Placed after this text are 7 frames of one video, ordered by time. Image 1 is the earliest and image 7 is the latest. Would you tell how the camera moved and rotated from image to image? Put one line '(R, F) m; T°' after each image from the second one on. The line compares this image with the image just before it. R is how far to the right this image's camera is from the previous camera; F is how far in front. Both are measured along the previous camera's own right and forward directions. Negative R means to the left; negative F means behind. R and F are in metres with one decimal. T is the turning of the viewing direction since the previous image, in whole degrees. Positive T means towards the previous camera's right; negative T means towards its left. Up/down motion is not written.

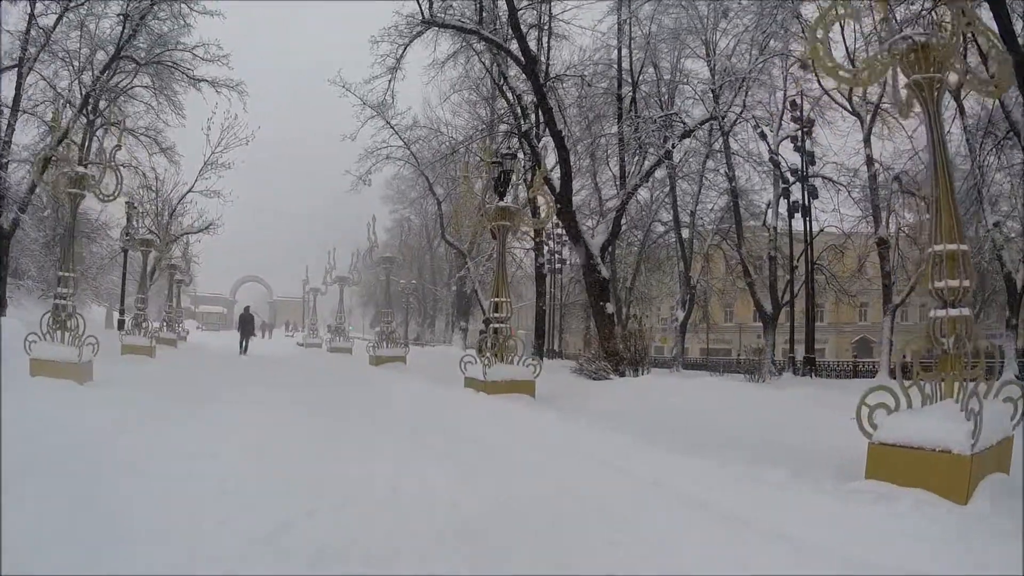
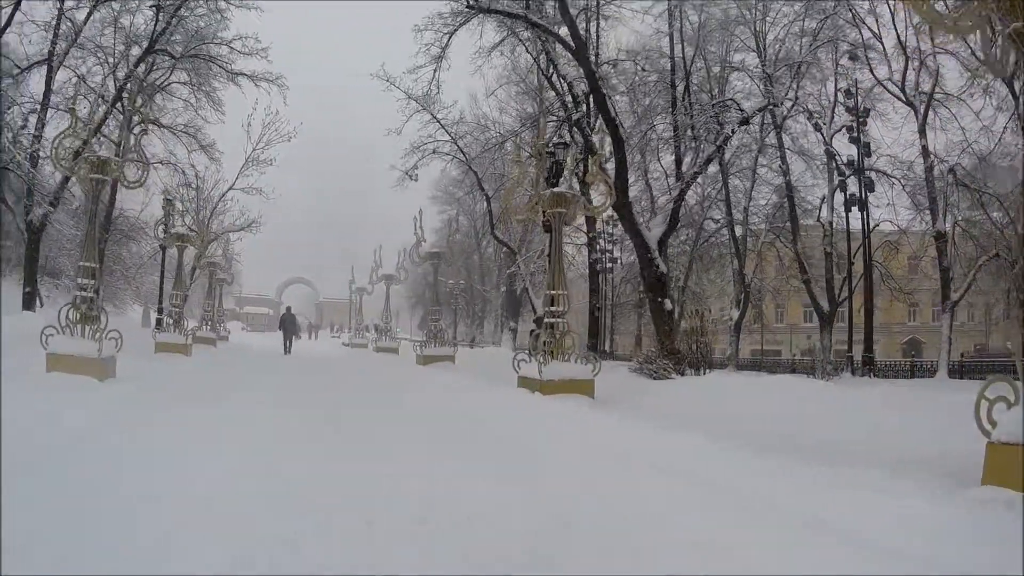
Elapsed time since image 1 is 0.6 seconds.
(0.0, +0.6) m; -5°
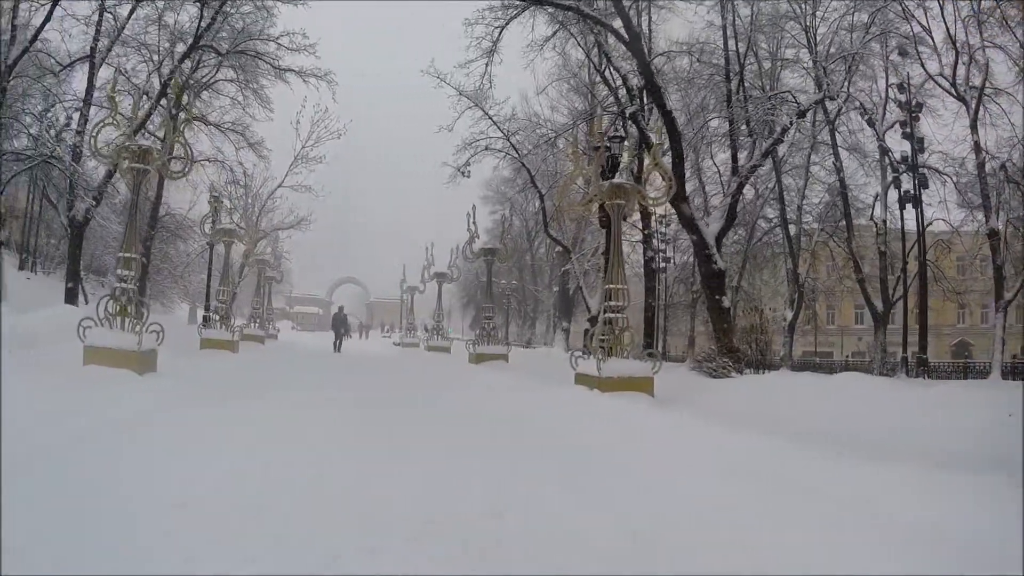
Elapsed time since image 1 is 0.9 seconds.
(0.0, +0.5) m; -5°
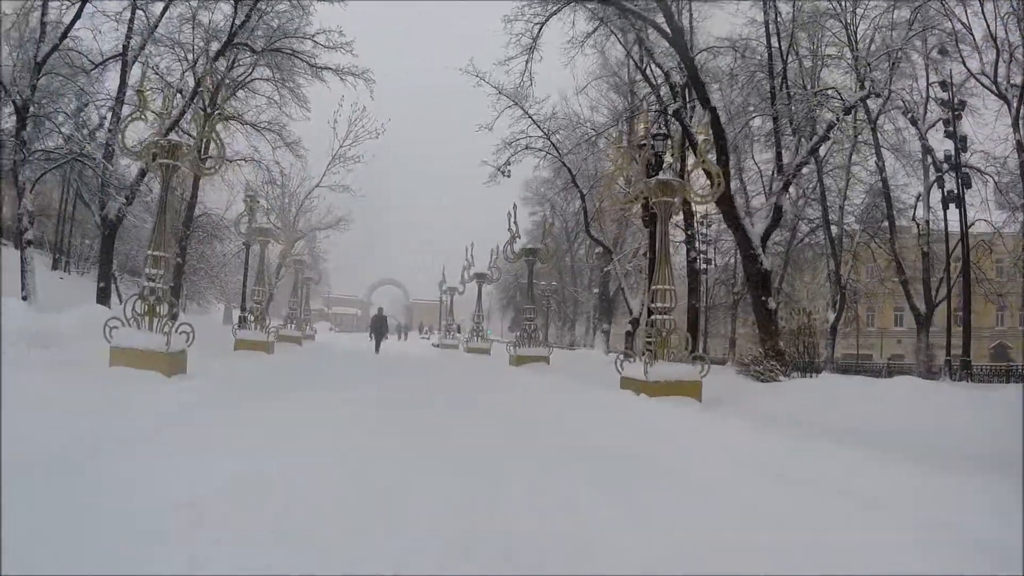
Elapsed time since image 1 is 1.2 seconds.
(0.0, +0.3) m; -4°
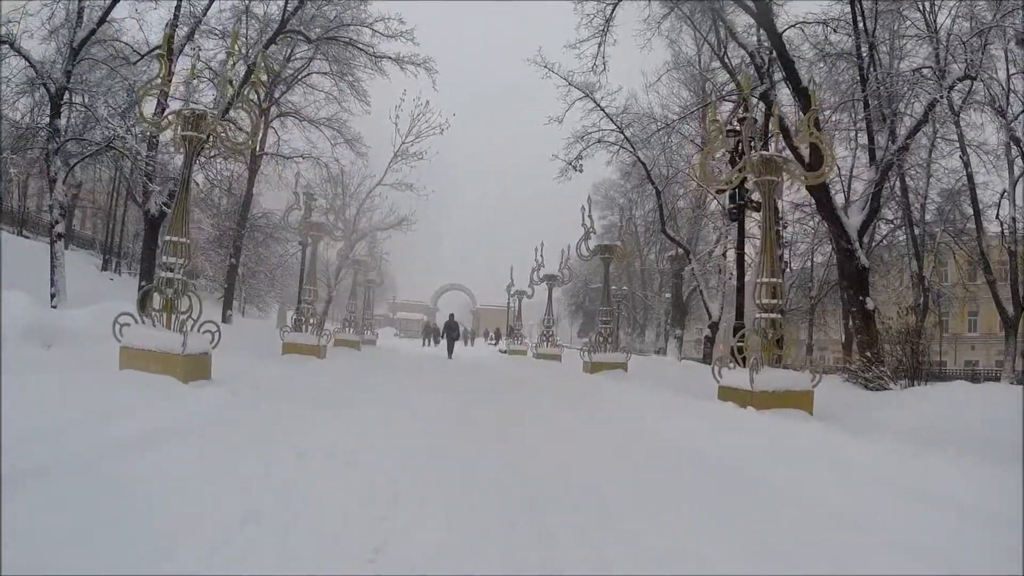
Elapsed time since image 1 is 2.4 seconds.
(-0.1, +0.7) m; -6°
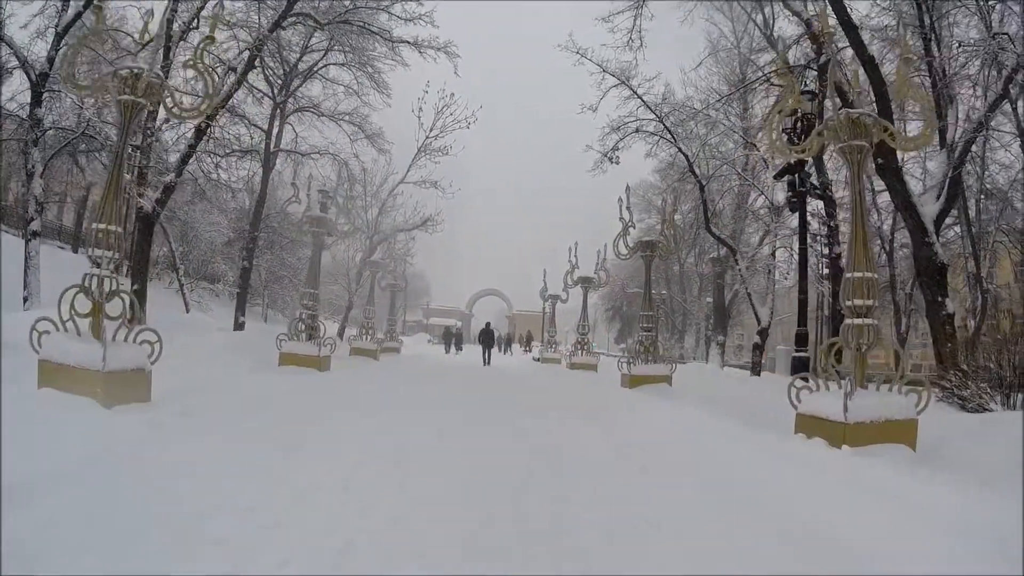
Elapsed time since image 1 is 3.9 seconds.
(+0.1, +0.6) m; -3°
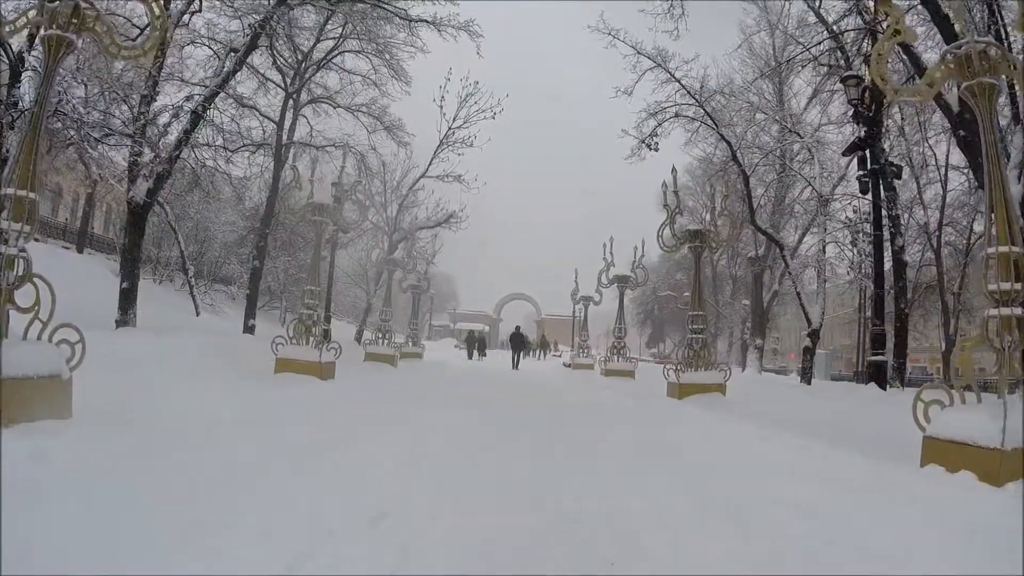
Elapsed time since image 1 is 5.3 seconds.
(0.0, +0.5) m; -3°
